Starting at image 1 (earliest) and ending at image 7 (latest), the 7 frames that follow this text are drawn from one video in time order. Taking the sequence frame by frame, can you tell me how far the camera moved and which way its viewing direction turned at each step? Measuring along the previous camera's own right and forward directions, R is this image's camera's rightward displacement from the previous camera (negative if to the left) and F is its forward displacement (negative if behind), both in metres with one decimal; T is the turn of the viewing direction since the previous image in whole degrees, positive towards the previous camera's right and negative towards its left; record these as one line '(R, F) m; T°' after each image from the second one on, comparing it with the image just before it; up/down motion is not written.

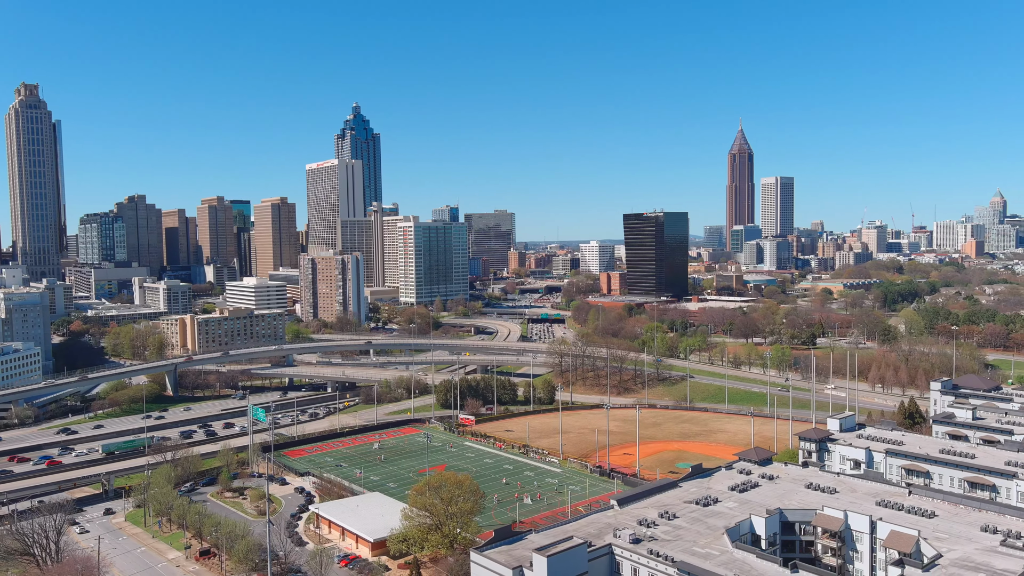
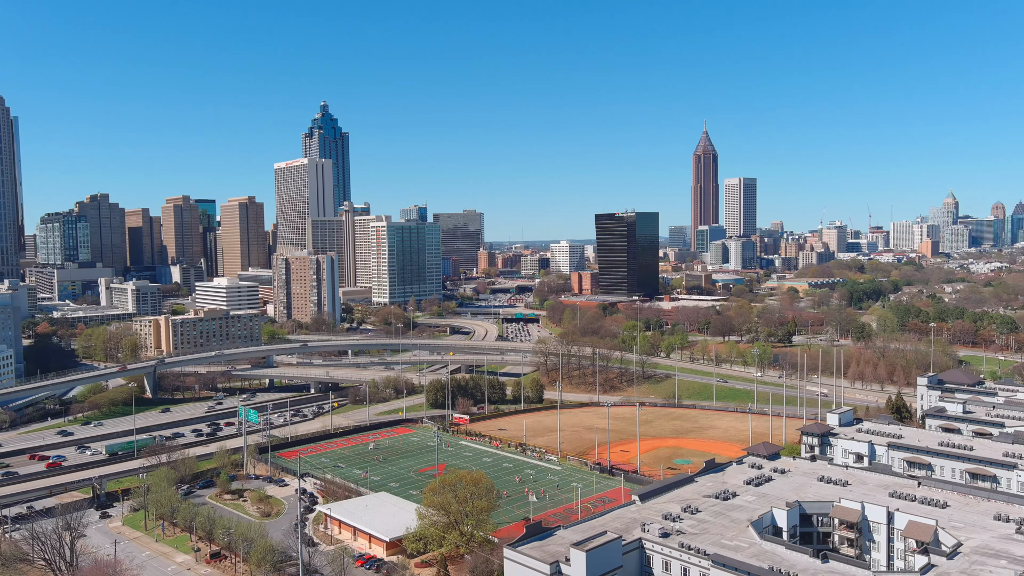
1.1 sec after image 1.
(-2.3, -0.1) m; +2°
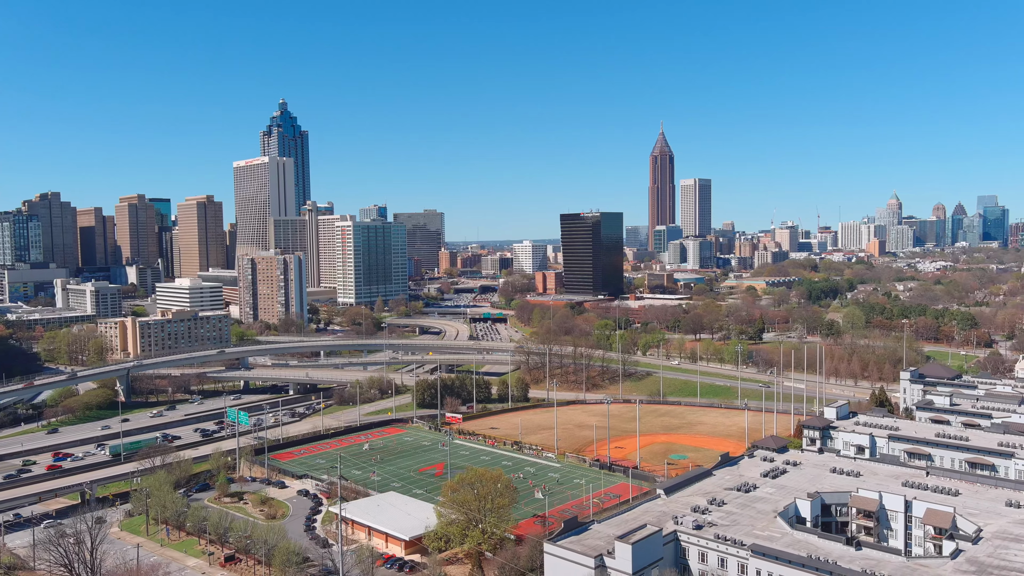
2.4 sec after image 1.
(-2.8, -0.1) m; +3°
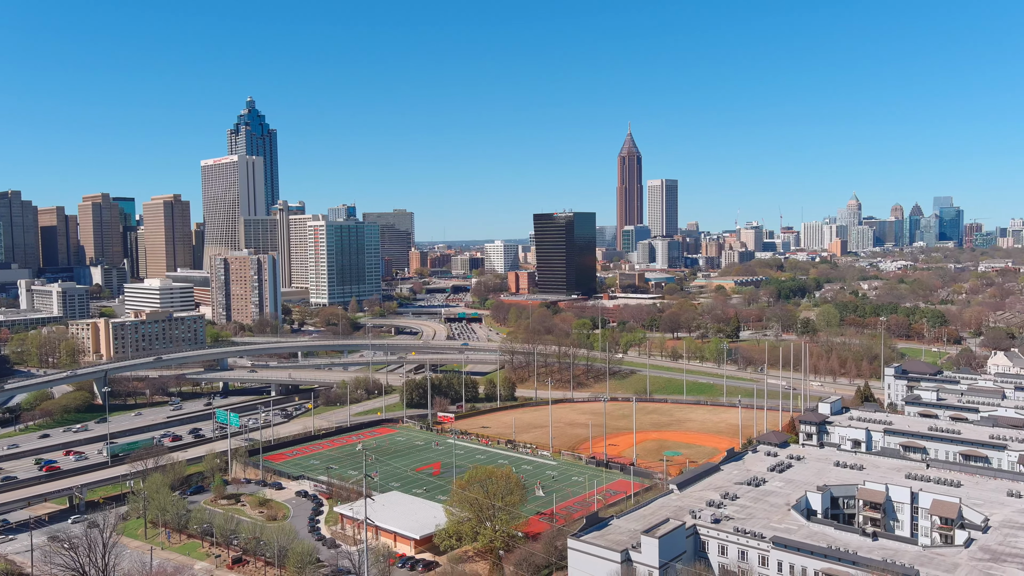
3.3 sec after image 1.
(-1.9, -0.1) m; +2°
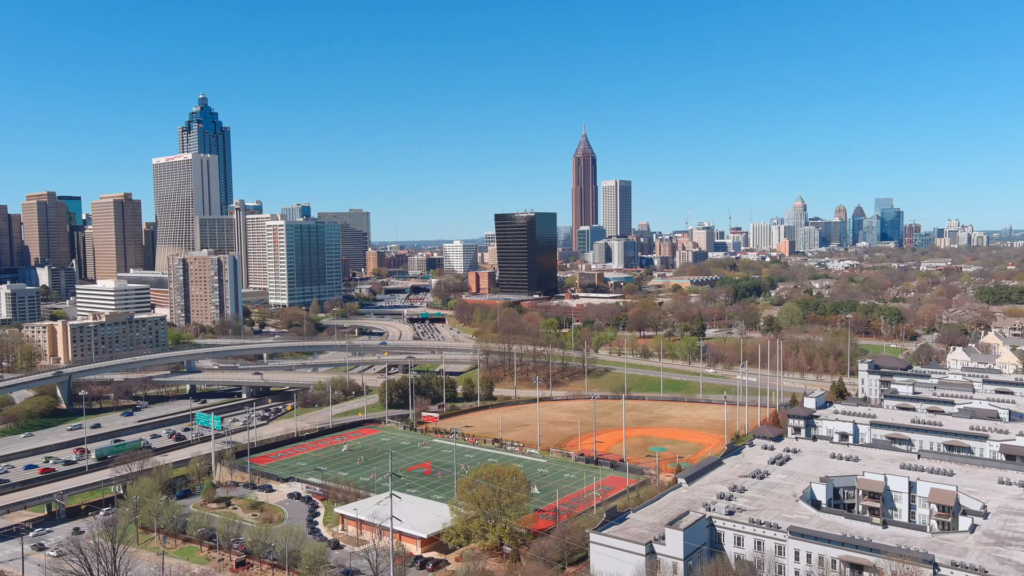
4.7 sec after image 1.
(-2.3, -0.1) m; +3°
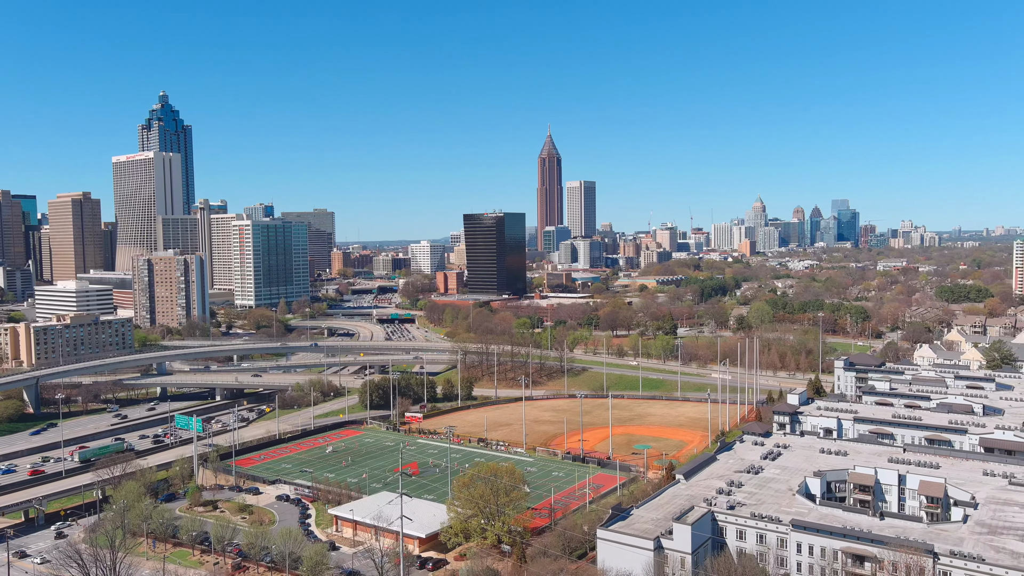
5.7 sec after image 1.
(-1.5, -0.1) m; +3°
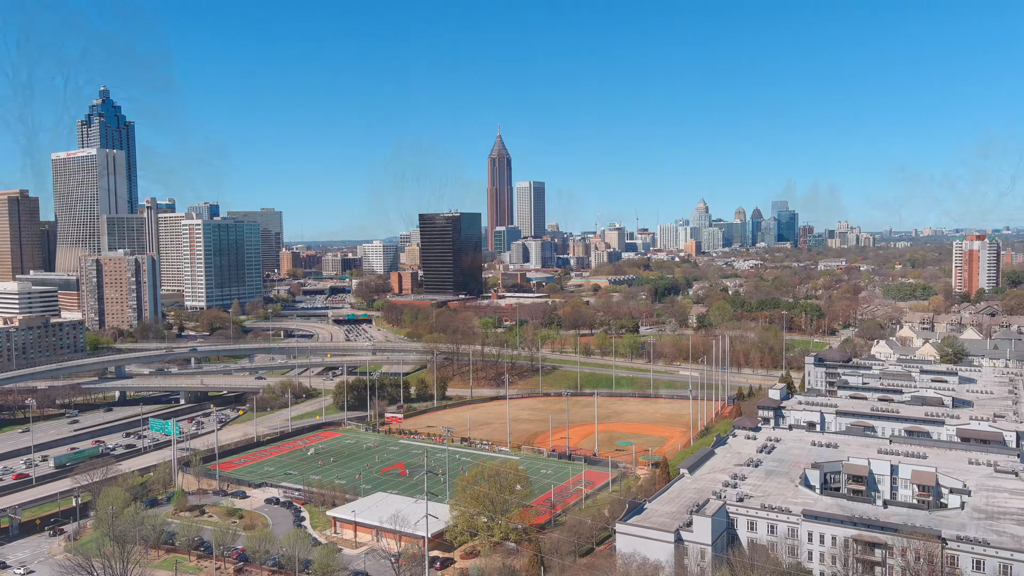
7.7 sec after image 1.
(-2.5, -0.1) m; +4°
